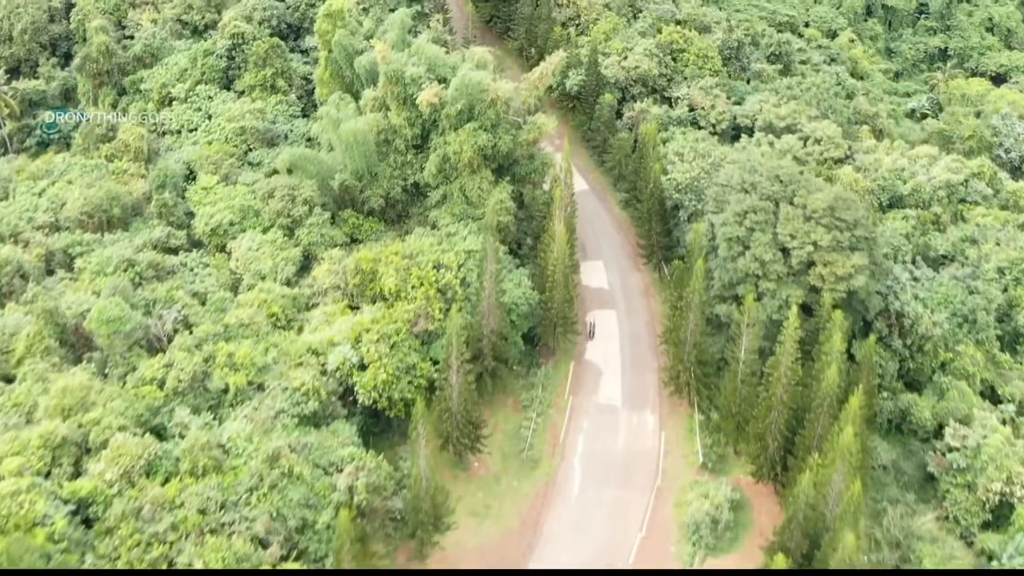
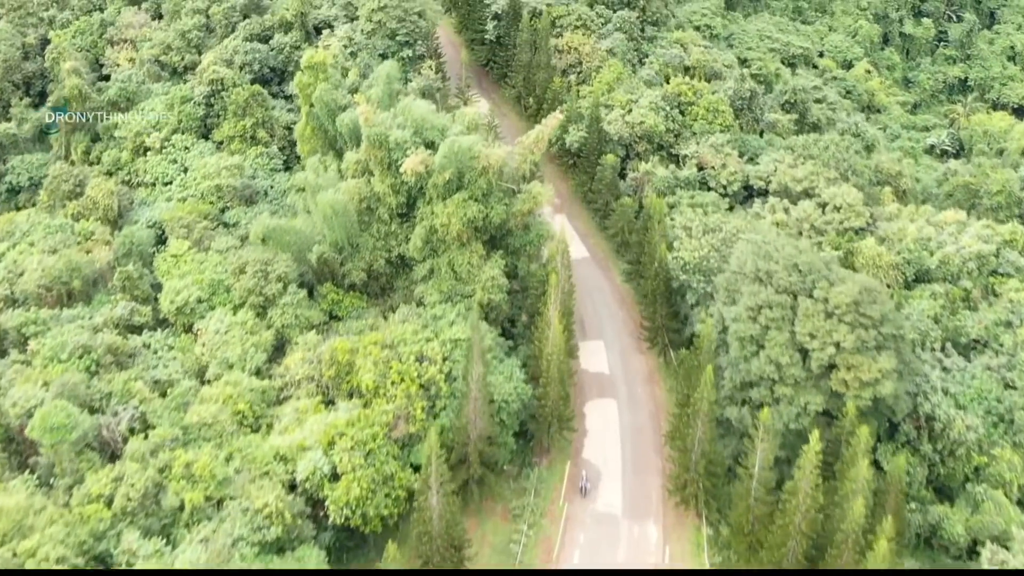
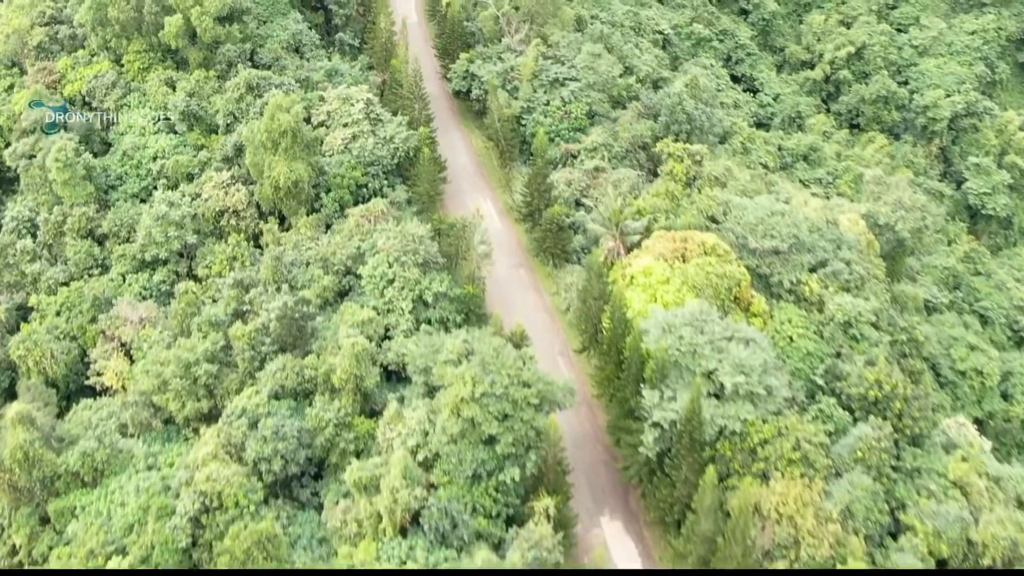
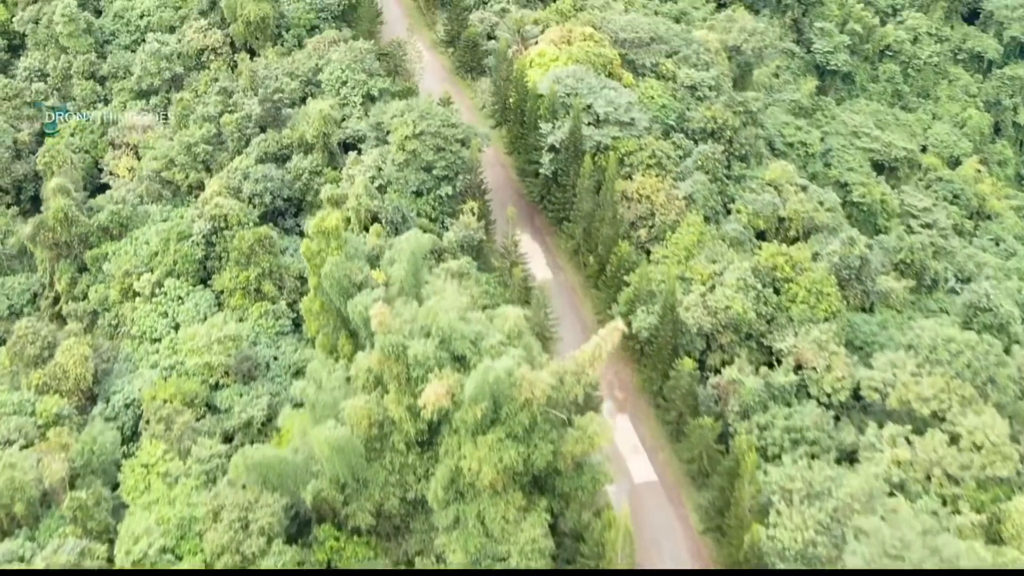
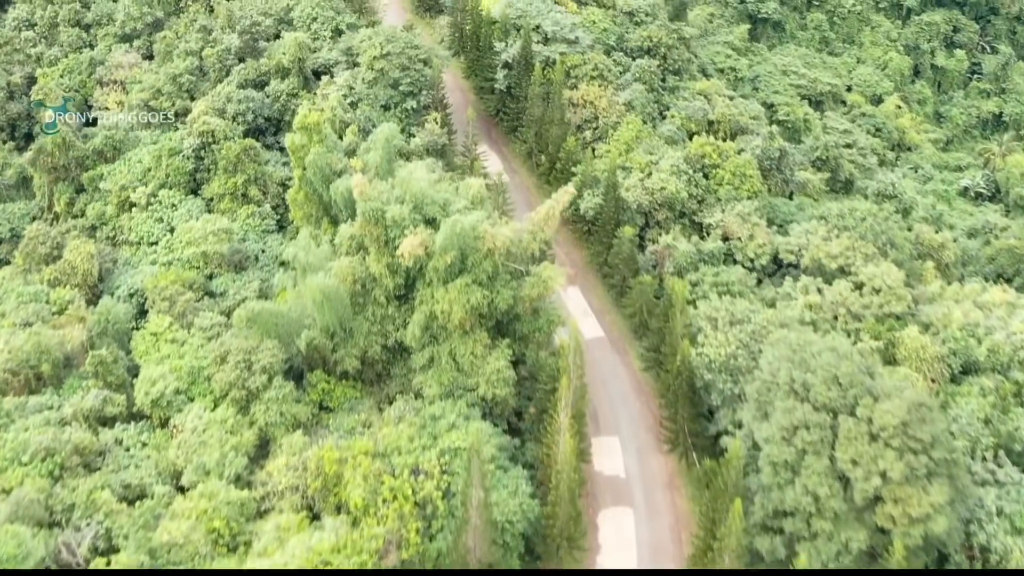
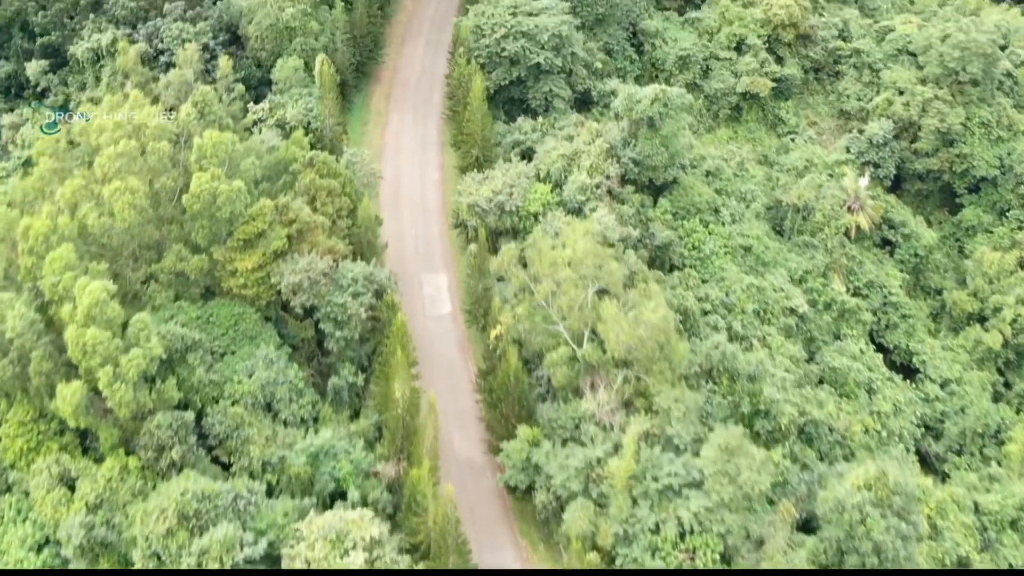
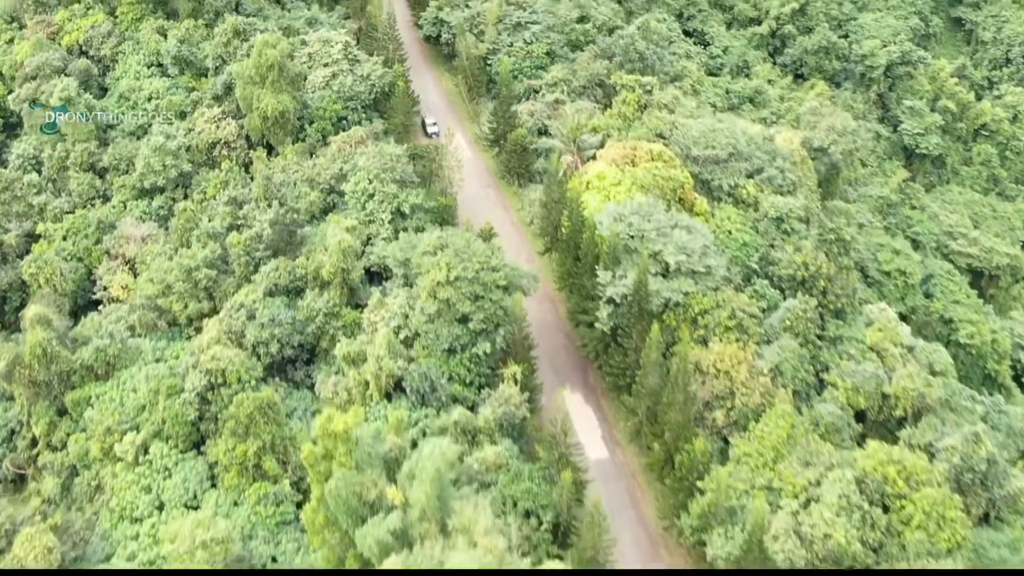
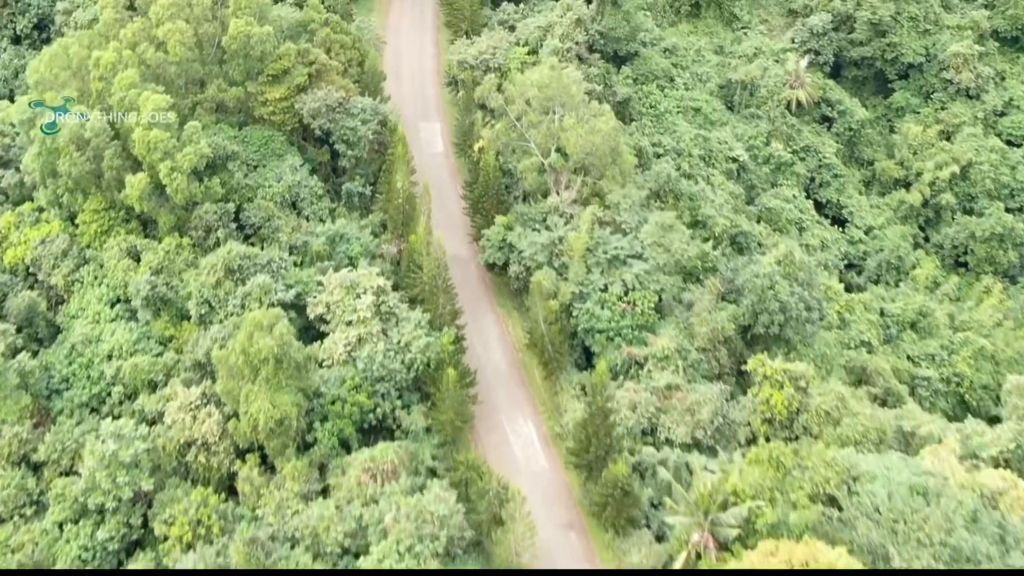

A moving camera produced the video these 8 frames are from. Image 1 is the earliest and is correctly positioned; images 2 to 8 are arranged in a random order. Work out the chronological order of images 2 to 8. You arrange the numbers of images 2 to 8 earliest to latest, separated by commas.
2, 5, 4, 7, 3, 8, 6
